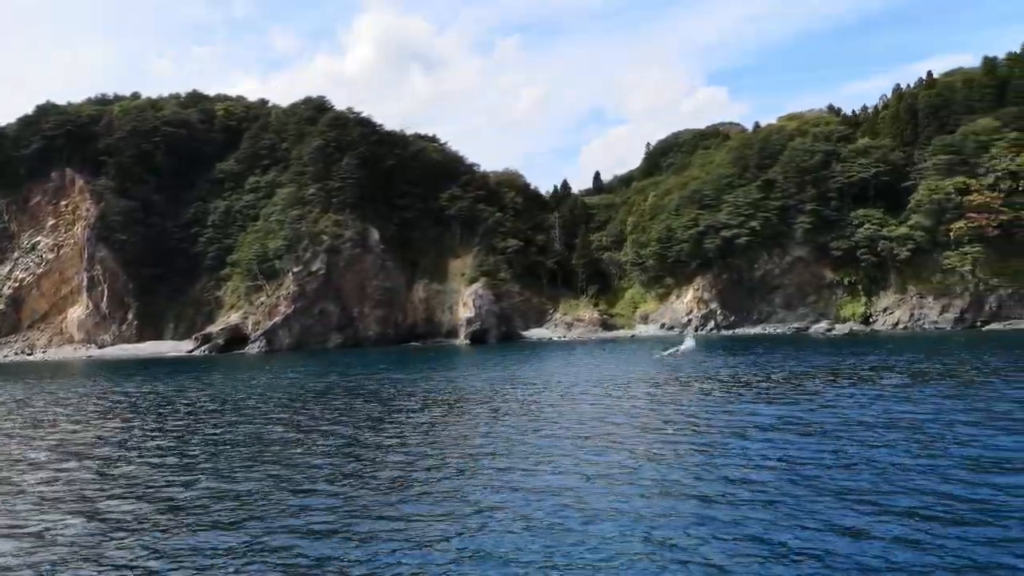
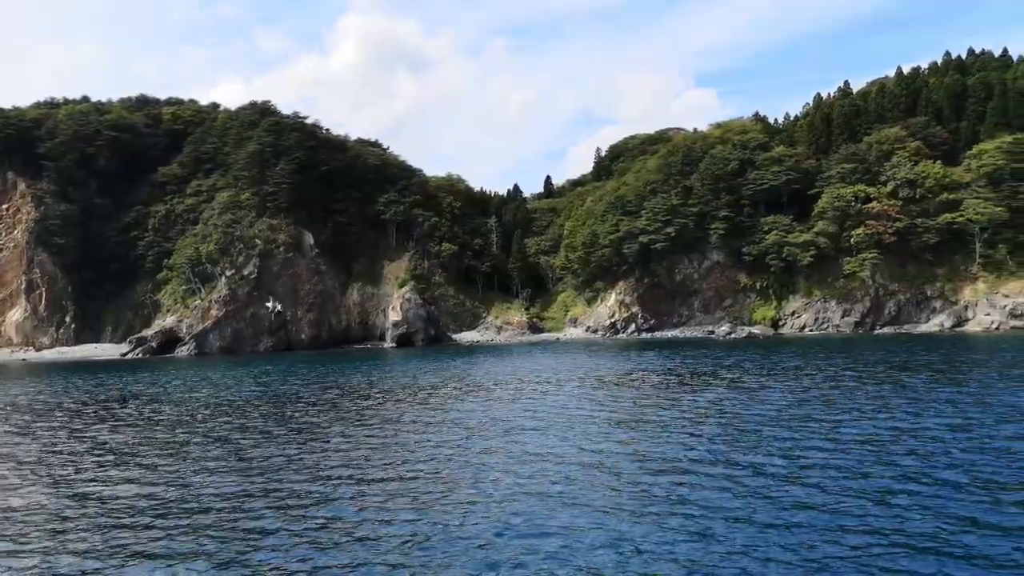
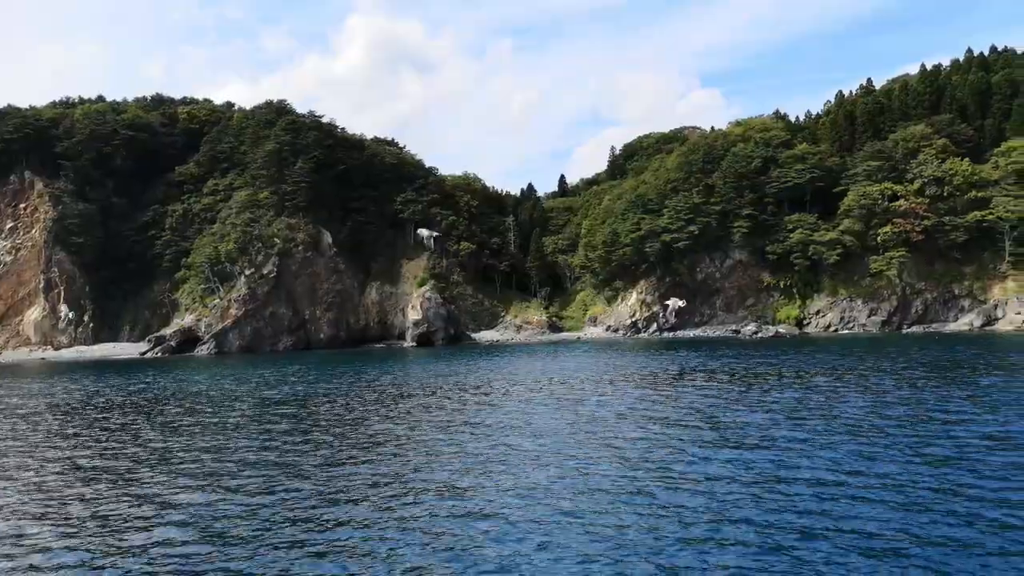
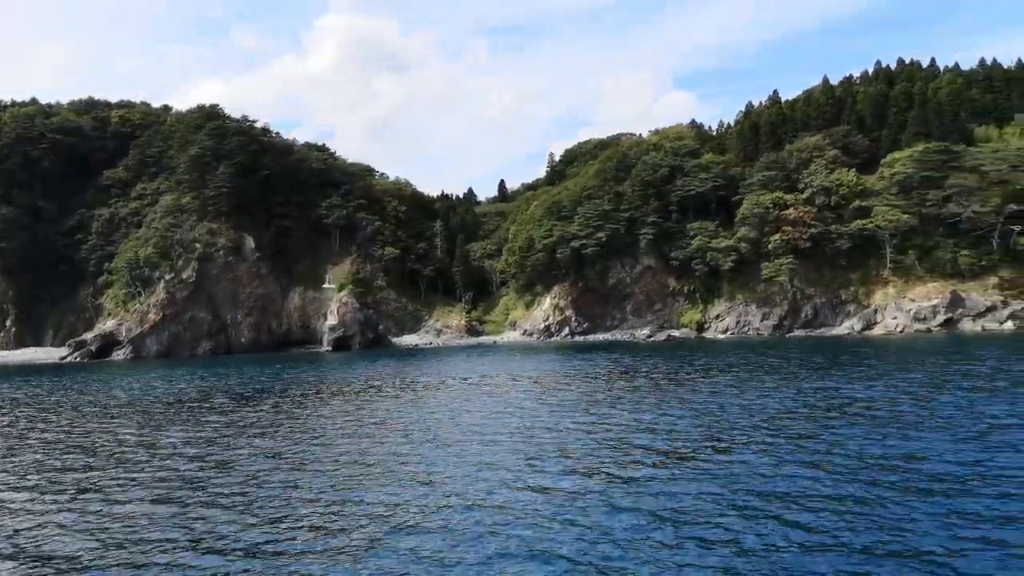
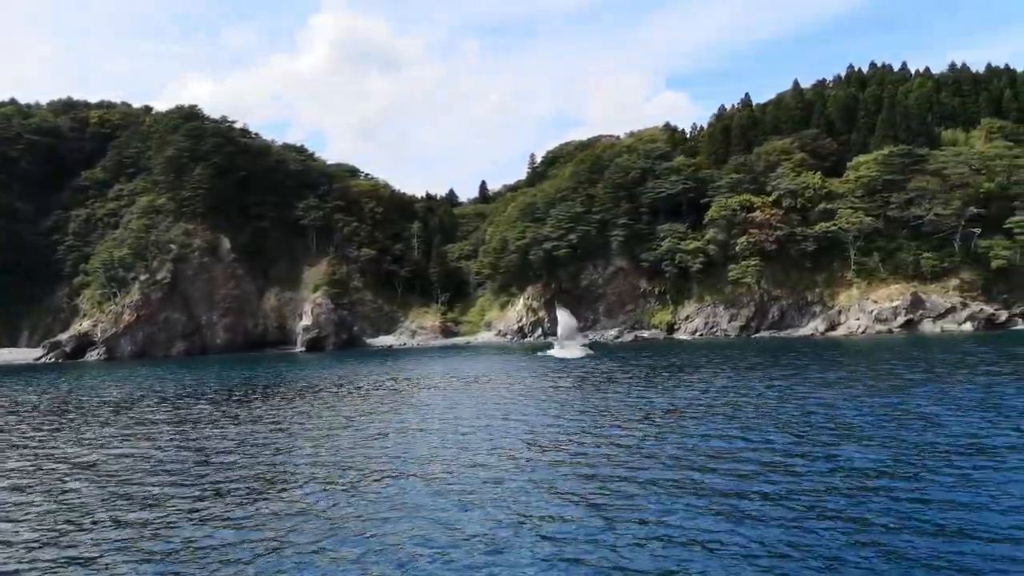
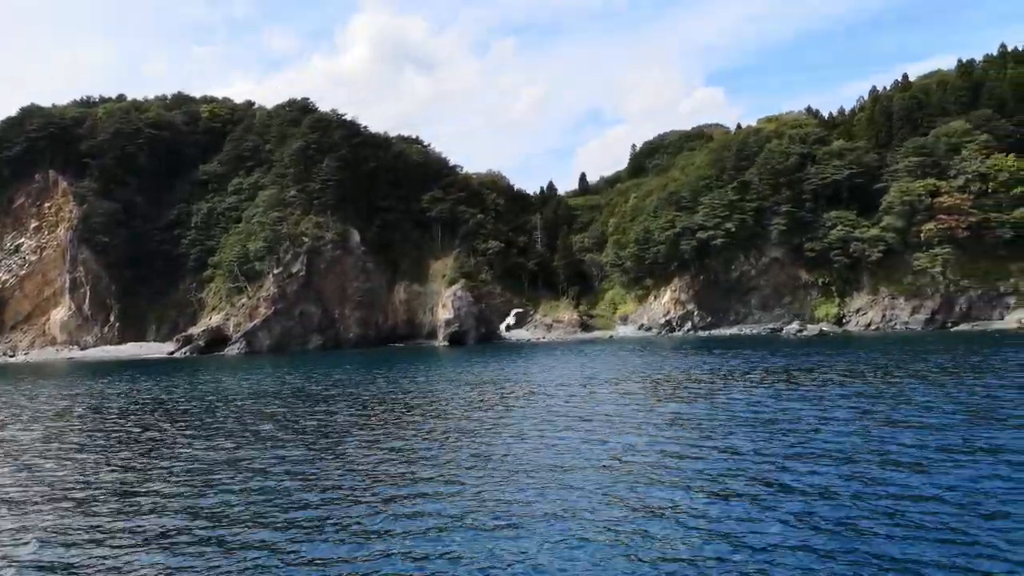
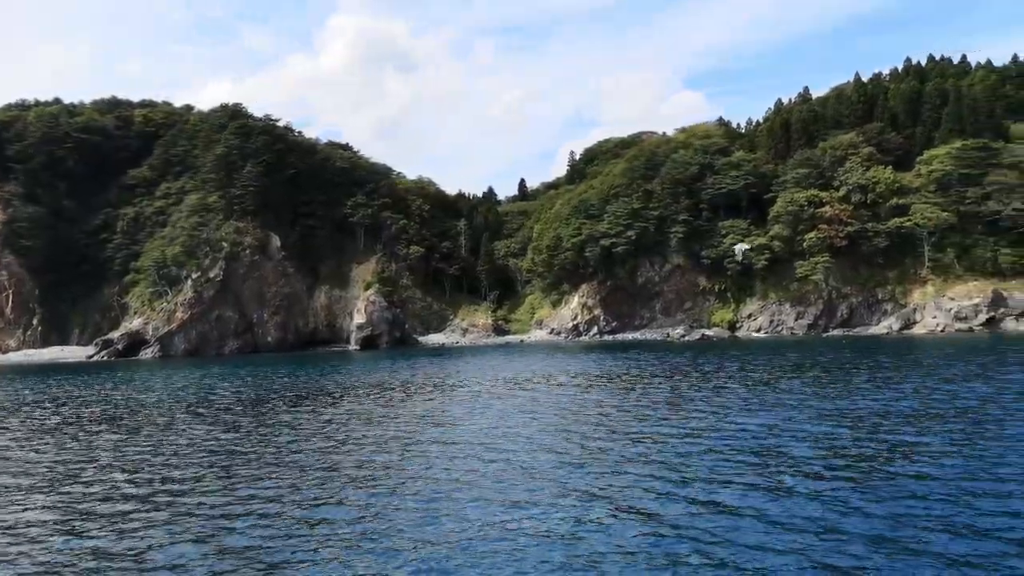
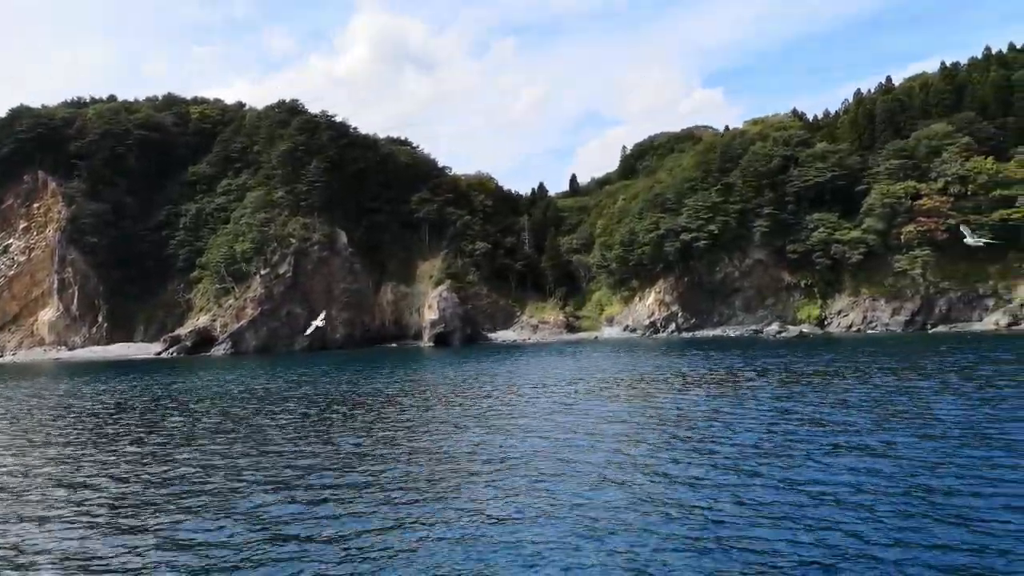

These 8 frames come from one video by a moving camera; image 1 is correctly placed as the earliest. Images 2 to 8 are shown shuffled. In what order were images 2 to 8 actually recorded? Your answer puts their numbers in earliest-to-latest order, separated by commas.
6, 8, 3, 2, 7, 4, 5
